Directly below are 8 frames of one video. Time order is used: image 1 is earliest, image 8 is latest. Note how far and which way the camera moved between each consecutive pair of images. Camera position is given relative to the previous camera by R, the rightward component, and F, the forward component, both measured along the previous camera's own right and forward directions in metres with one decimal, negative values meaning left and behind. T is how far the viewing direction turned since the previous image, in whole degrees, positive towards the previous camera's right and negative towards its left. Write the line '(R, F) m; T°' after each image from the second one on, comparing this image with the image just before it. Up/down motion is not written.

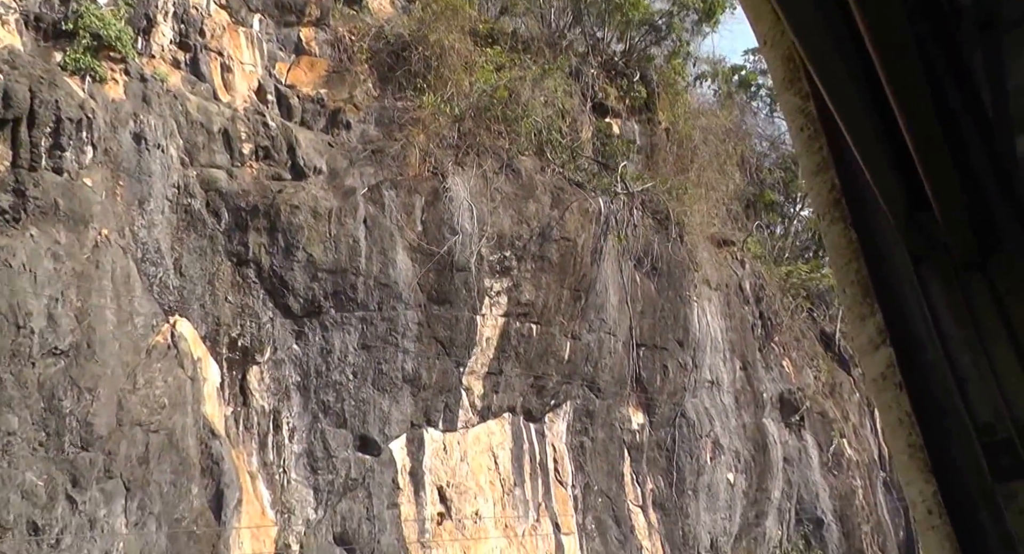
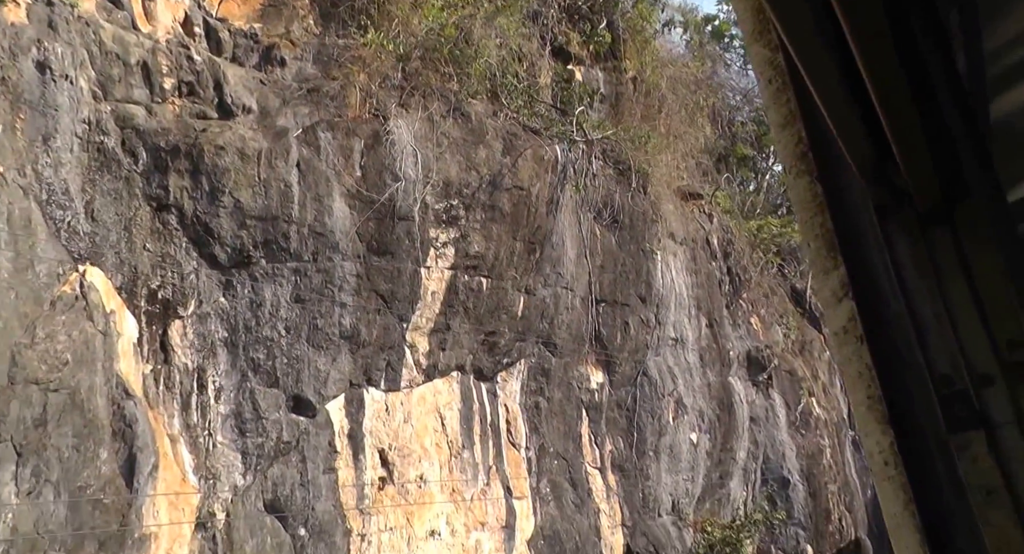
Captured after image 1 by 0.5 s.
(+0.3, +0.5) m; +1°
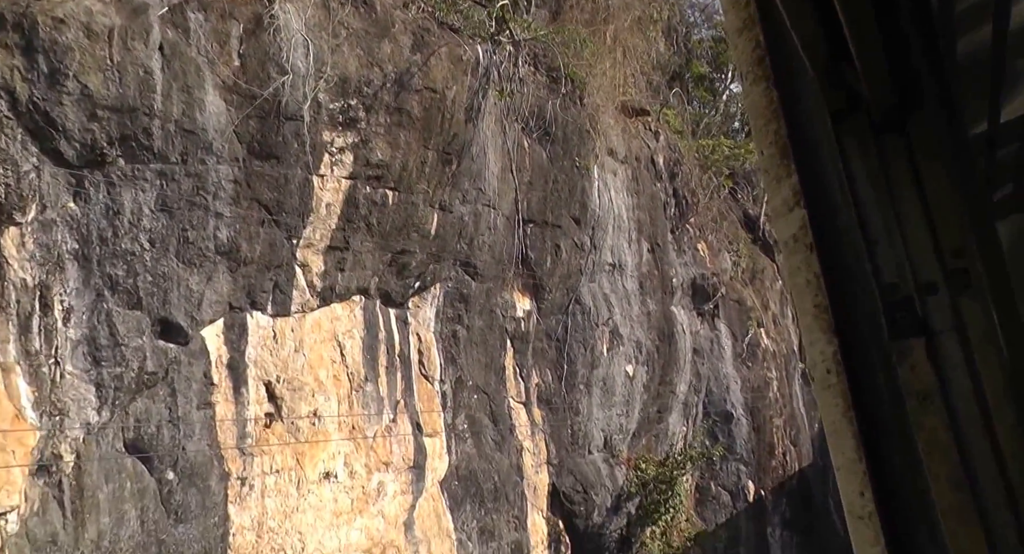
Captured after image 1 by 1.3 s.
(+0.5, +0.8) m; +2°
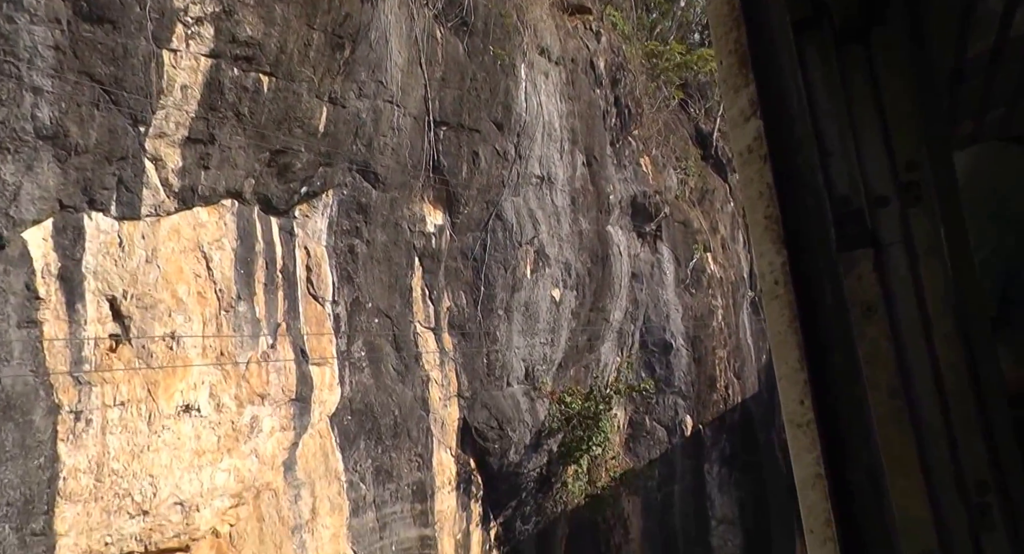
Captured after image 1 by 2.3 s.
(+0.5, +0.9) m; +3°
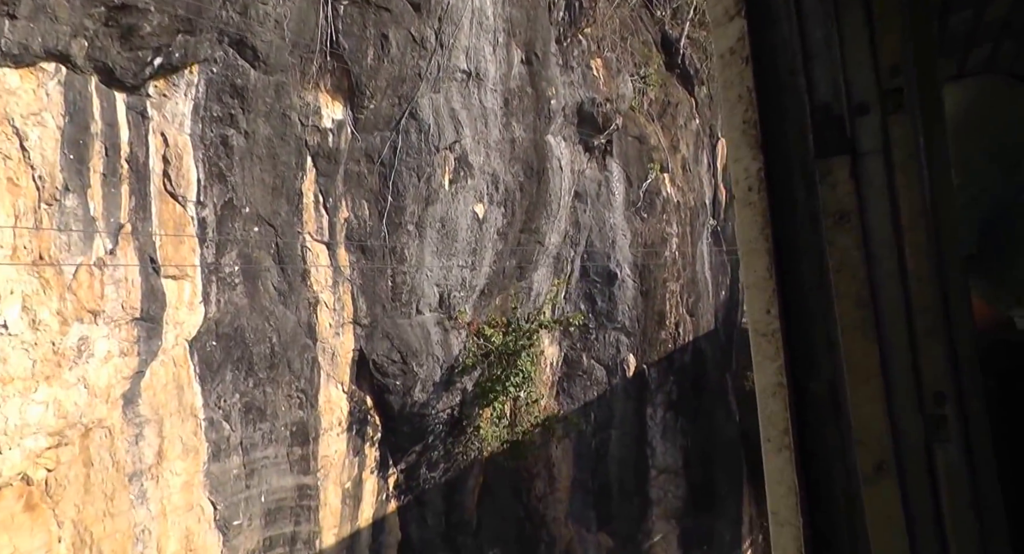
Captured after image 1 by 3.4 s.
(+0.4, +1.0) m; +2°
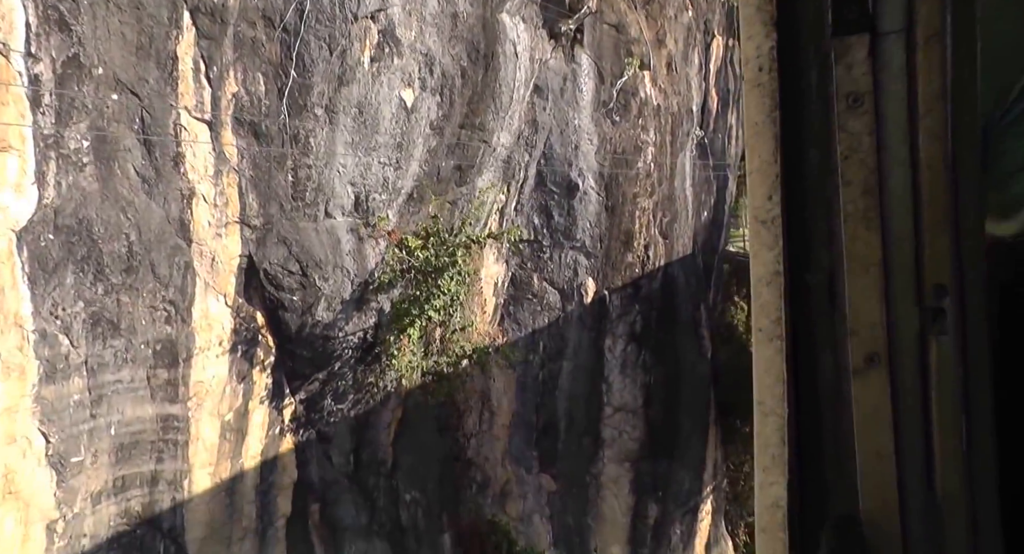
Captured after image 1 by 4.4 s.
(+0.4, +1.0) m; +1°
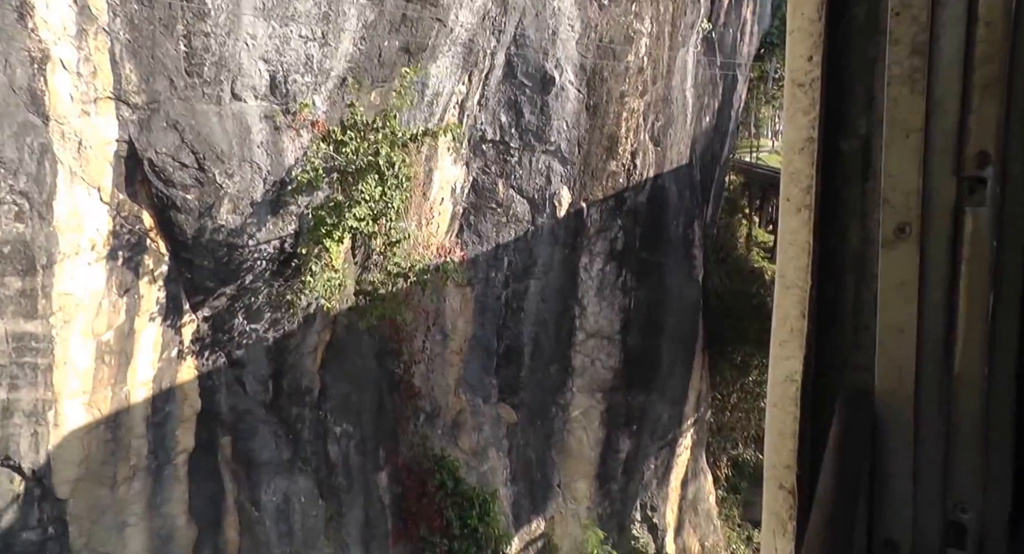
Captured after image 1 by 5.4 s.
(+0.3, +0.8) m; 0°
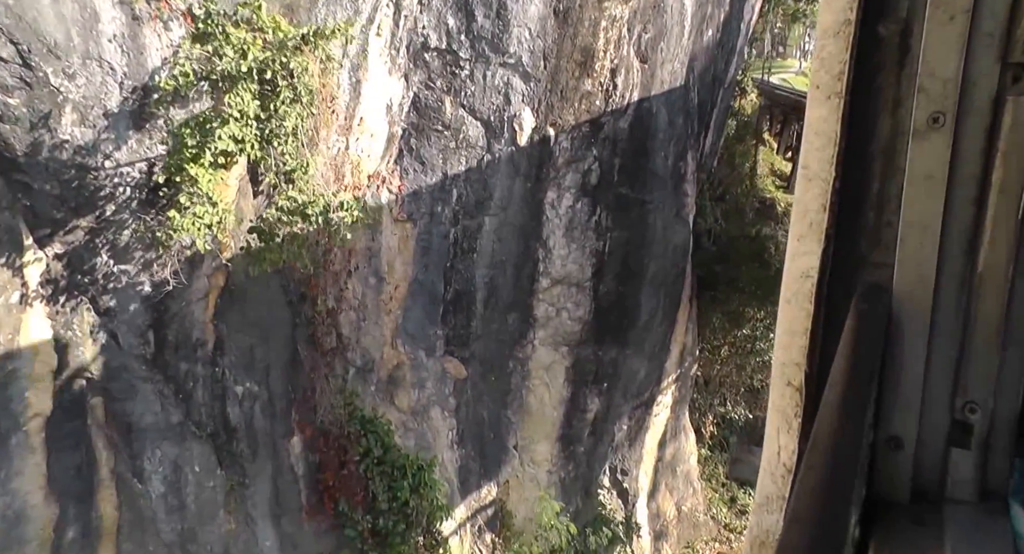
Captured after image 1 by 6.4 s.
(+0.4, +0.8) m; -1°
